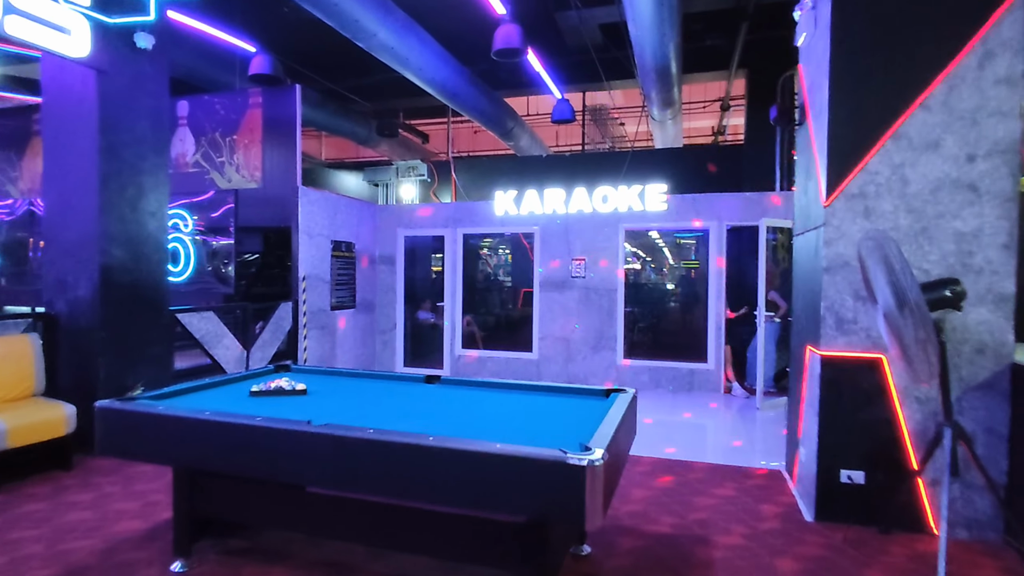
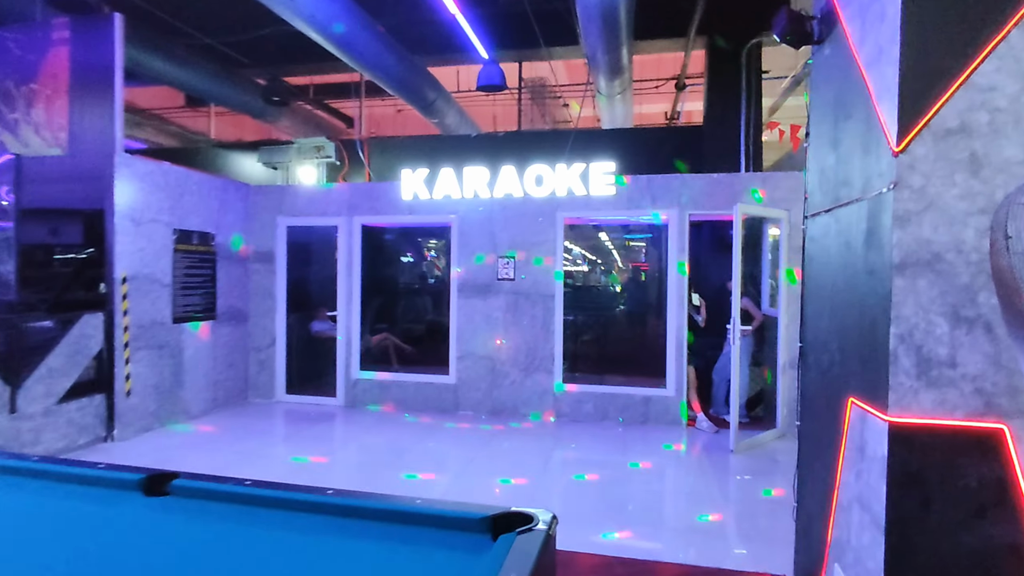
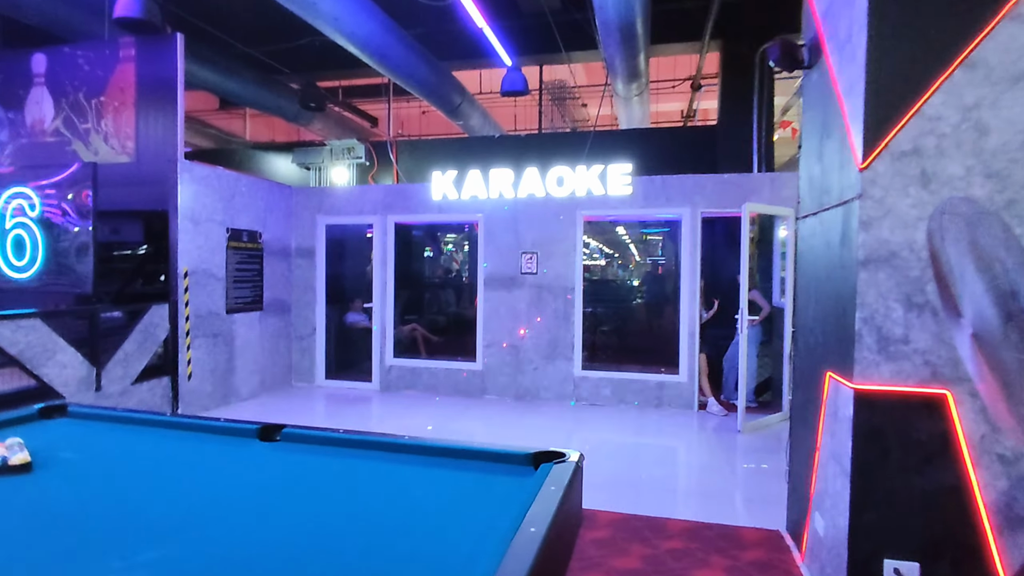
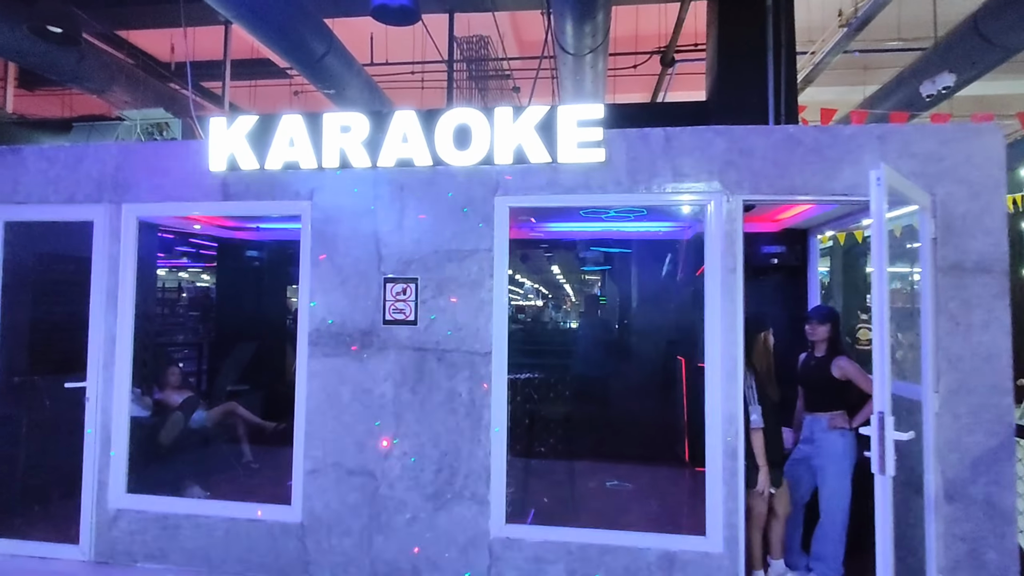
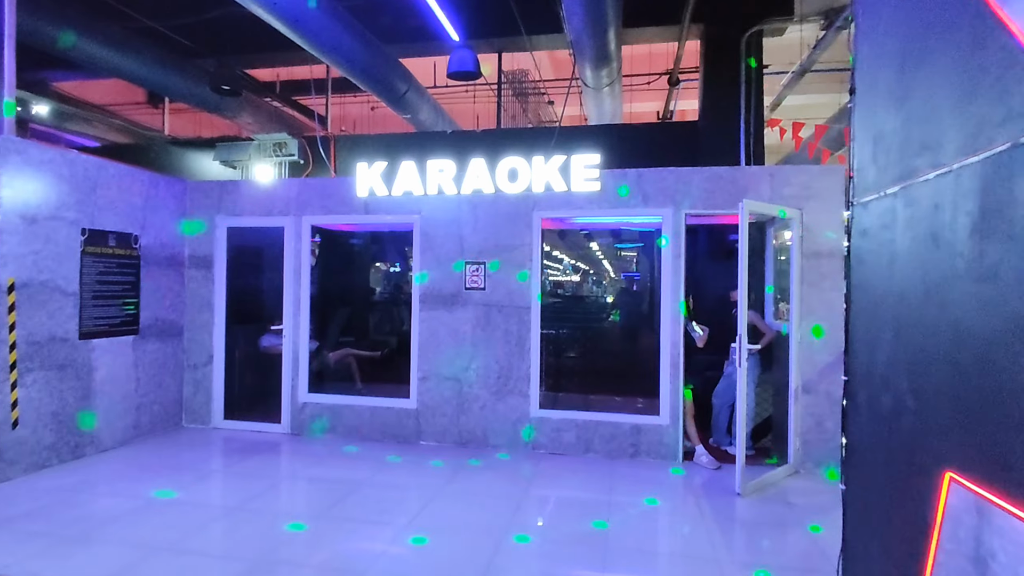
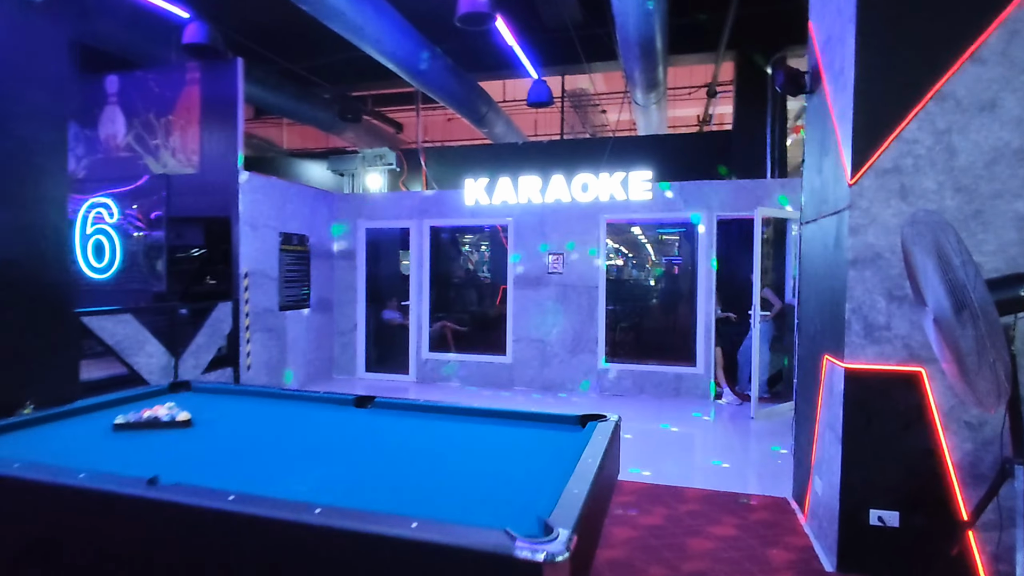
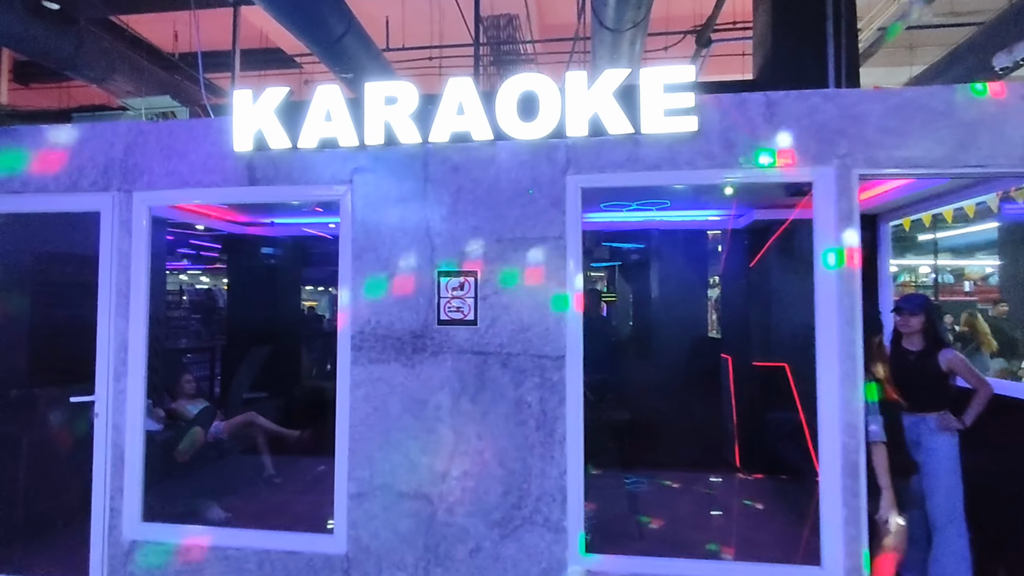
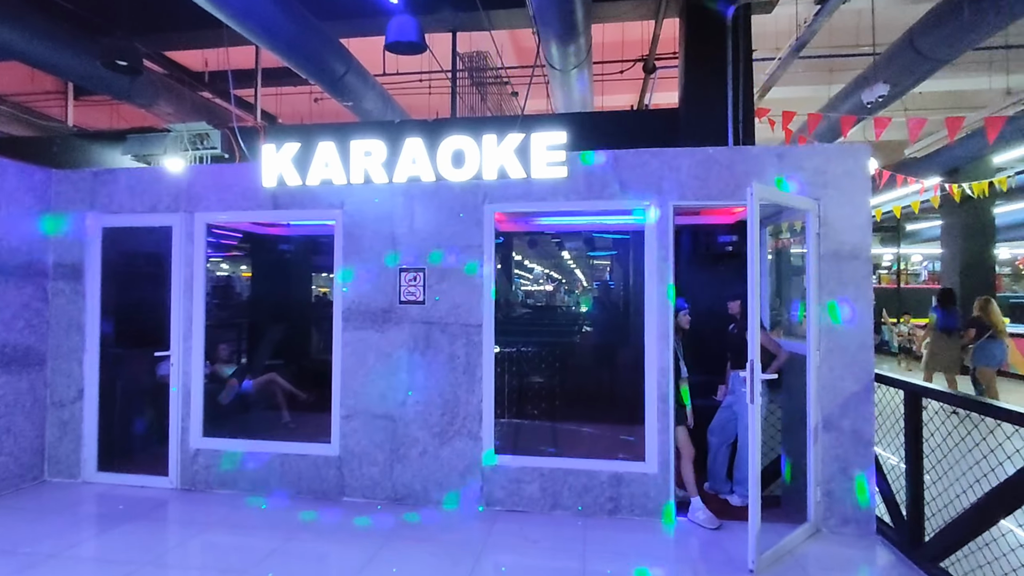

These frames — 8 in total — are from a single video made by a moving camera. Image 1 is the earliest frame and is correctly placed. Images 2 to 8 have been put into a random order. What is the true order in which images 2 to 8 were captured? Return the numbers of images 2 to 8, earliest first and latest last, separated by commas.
6, 3, 2, 5, 8, 4, 7
